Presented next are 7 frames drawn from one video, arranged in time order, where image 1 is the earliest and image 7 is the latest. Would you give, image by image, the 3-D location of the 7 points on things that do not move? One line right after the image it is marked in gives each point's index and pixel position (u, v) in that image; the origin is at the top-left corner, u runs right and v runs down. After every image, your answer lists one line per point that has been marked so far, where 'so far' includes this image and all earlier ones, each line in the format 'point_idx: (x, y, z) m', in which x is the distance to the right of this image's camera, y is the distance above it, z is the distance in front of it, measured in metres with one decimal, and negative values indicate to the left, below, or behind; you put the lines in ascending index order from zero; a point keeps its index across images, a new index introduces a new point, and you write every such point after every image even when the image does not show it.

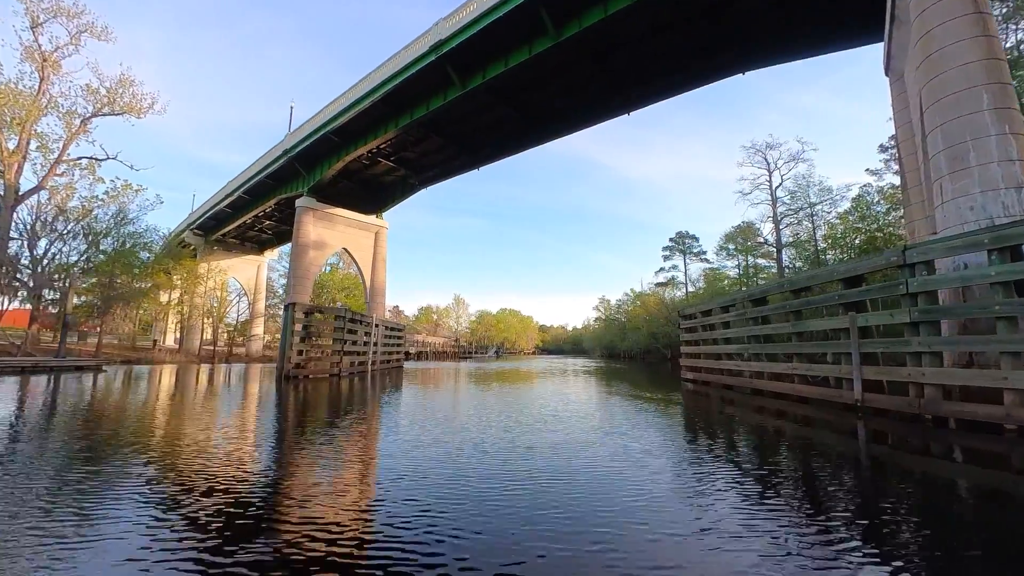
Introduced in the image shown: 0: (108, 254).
0: (-16.0, +1.3, +18.5) m
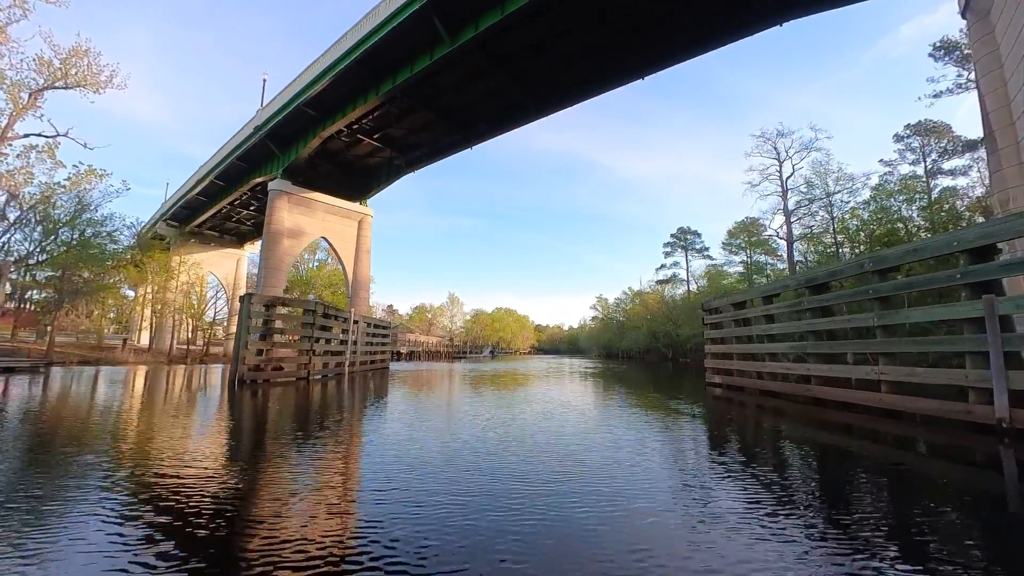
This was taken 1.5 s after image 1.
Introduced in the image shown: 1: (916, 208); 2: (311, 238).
0: (-16.1, +1.5, +16.9) m
1: (+16.4, +3.3, +19.0) m
2: (-6.2, +1.6, +14.5) m
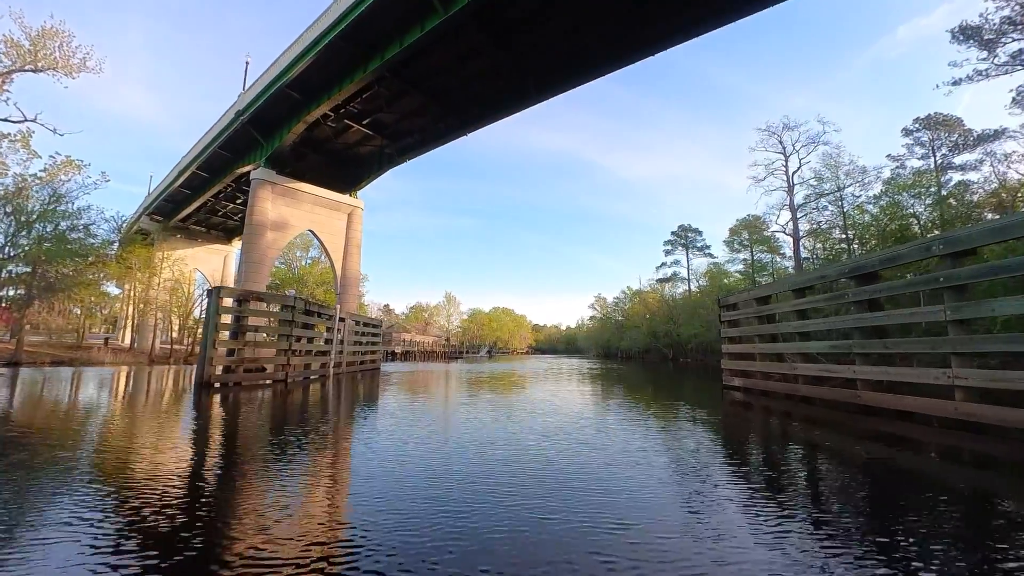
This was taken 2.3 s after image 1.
0: (-16.2, +1.7, +16.0) m
1: (+16.3, +3.4, +18.3) m
2: (-6.3, +1.7, +13.7) m
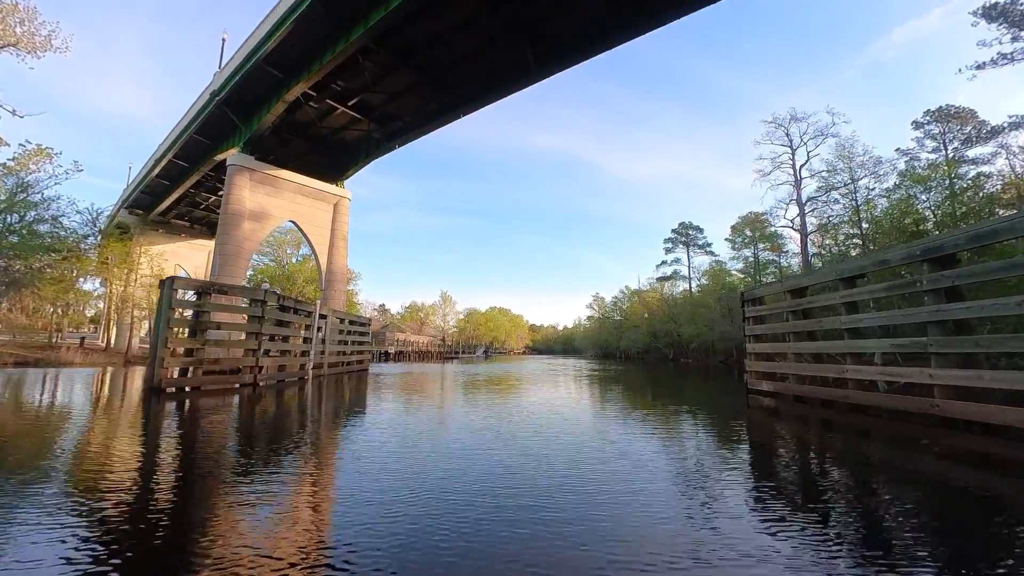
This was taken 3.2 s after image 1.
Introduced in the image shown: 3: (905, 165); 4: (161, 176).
0: (-16.3, +1.8, +15.0) m
1: (+16.2, +3.5, +17.5) m
2: (-6.4, +1.8, +12.7) m
3: (+16.3, +5.1, +19.5) m
4: (-12.7, +4.0, +17.0) m
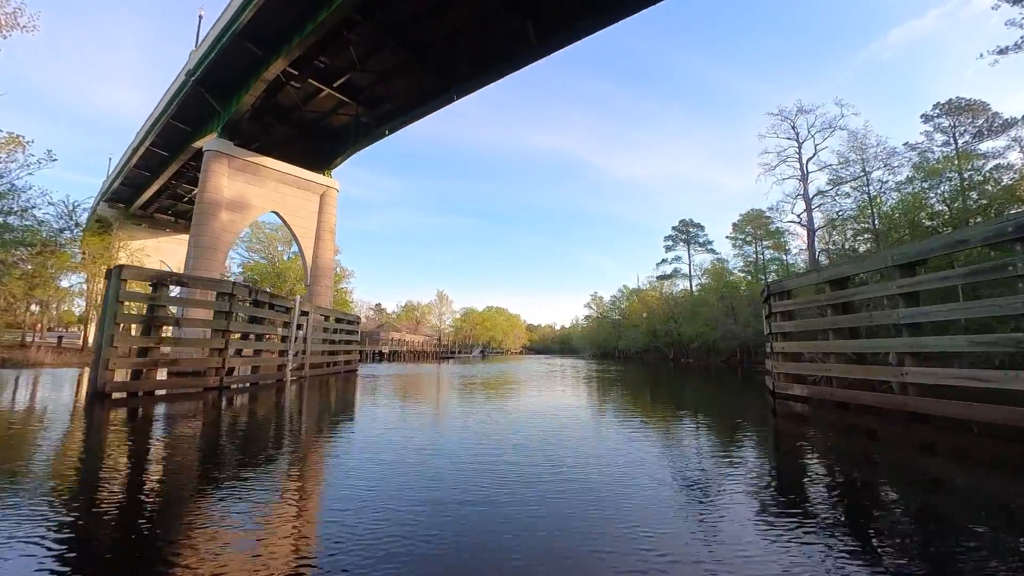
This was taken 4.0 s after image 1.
0: (-16.4, +1.9, +14.1) m
1: (+16.1, +3.6, +16.8) m
2: (-6.4, +1.9, +11.9) m
3: (+16.2, +5.2, +18.8) m
4: (-12.8, +4.2, +16.1) m
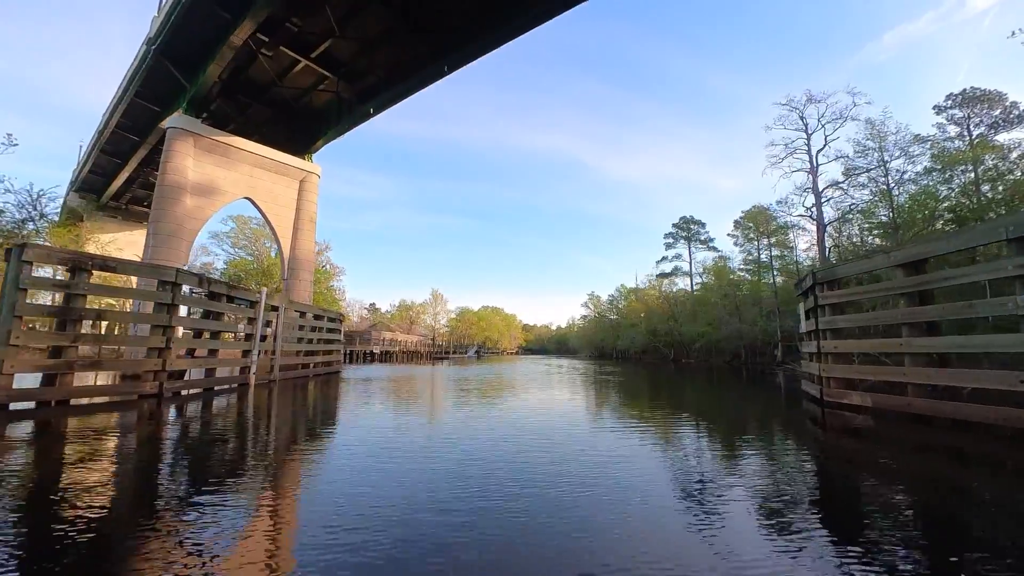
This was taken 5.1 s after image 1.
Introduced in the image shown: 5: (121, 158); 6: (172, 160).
0: (-16.5, +2.1, +13.0) m
1: (+16.0, +3.7, +15.9) m
2: (-6.5, +2.1, +10.8) m
3: (+16.1, +5.3, +17.9) m
4: (-12.9, +4.3, +15.0) m
5: (-12.9, +4.3, +15.5) m
6: (-7.1, +2.7, +9.8) m
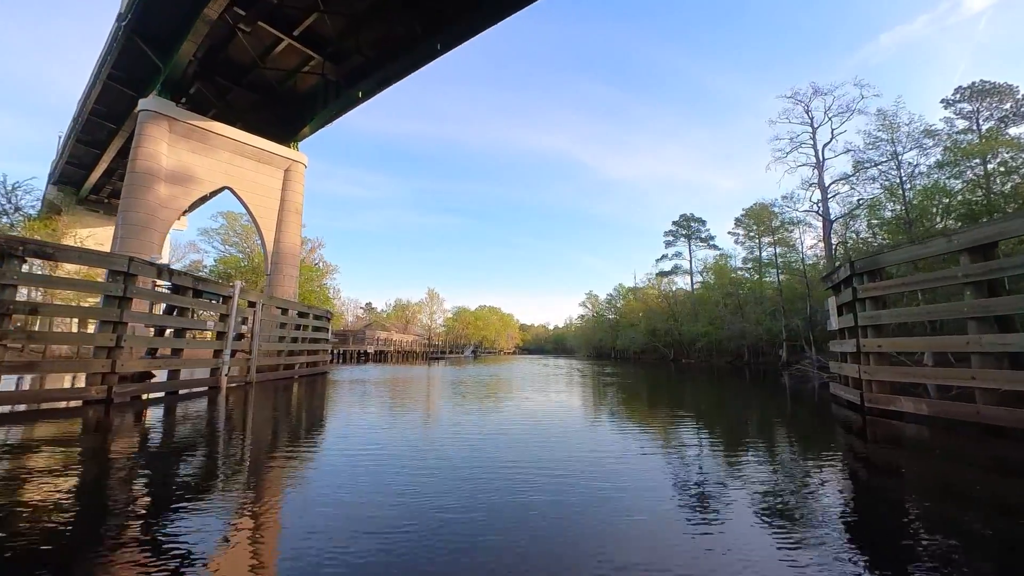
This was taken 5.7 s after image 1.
0: (-16.5, +2.2, +12.2) m
1: (+16.0, +3.8, +15.3) m
2: (-6.5, +2.2, +10.1) m
3: (+16.0, +5.4, +17.4) m
4: (-13.0, +4.4, +14.2) m
5: (-12.9, +4.4, +14.7) m
6: (-7.1, +2.8, +9.1) m
